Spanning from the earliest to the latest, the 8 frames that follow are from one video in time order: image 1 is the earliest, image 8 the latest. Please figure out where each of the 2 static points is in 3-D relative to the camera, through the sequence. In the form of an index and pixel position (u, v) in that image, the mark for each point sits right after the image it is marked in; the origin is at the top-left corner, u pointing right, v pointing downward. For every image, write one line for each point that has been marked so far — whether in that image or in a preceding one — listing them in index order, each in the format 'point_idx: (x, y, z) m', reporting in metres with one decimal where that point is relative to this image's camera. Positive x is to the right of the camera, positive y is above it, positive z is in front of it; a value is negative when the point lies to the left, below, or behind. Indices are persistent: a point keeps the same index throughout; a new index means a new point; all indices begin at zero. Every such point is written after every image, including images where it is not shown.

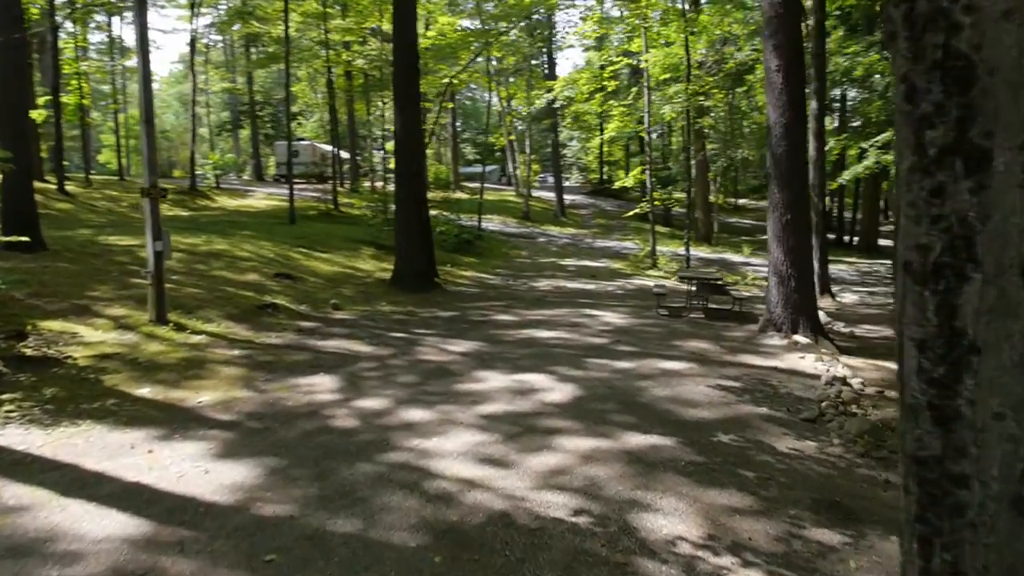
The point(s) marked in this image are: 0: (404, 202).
0: (-1.7, +1.3, +11.9) m
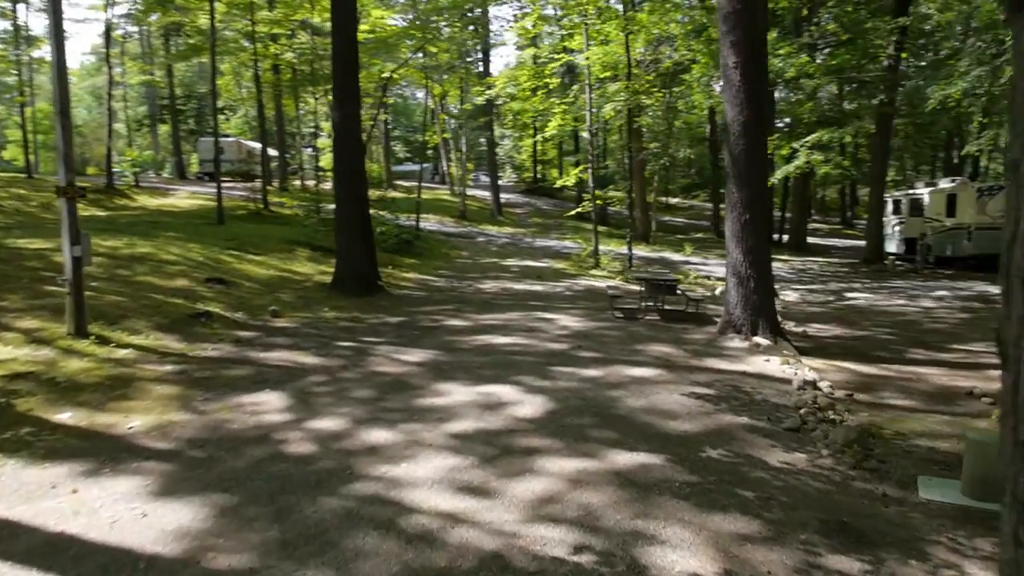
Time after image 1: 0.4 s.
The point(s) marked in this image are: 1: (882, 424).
0: (-2.5, +1.3, +11.3) m
1: (+2.9, -1.0, +5.9) m
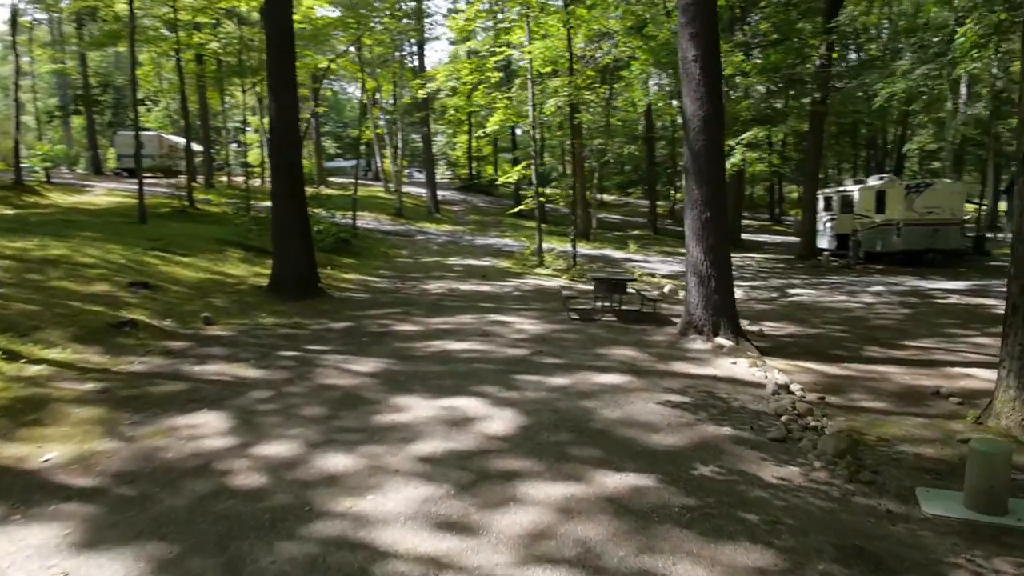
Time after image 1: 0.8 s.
0: (-3.2, +1.2, +10.6) m
1: (+2.6, -1.0, +5.7) m
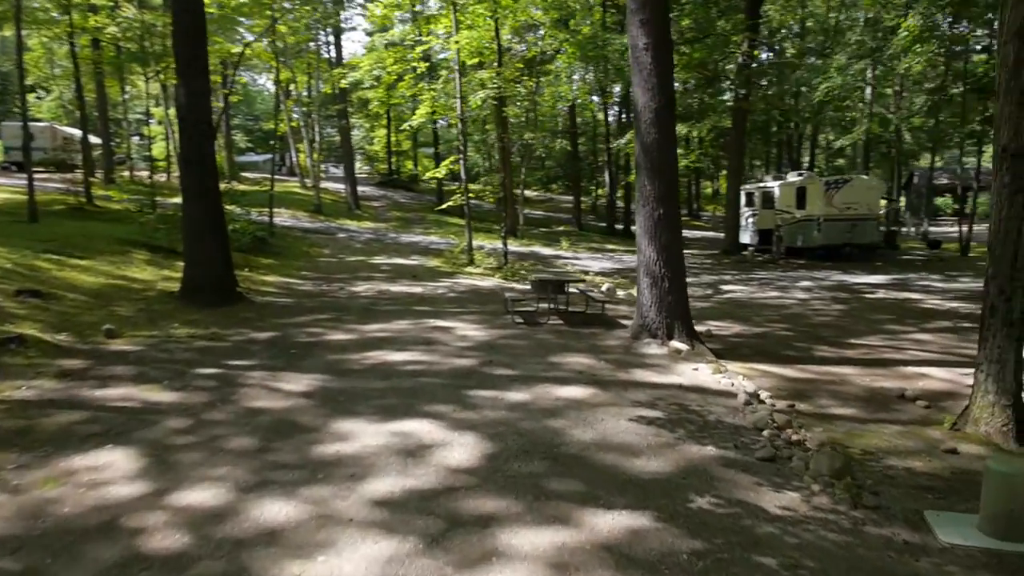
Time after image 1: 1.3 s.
0: (-4.0, +1.2, +9.6) m
1: (+2.3, -1.1, +5.4) m
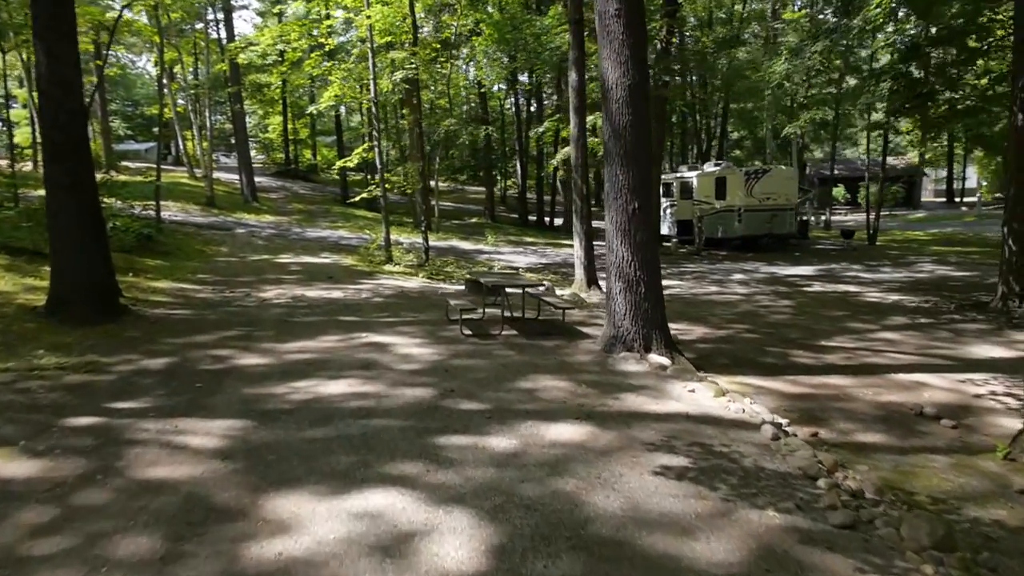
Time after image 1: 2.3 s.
0: (-4.6, +1.0, +7.8) m
1: (+2.2, -1.1, +4.4) m
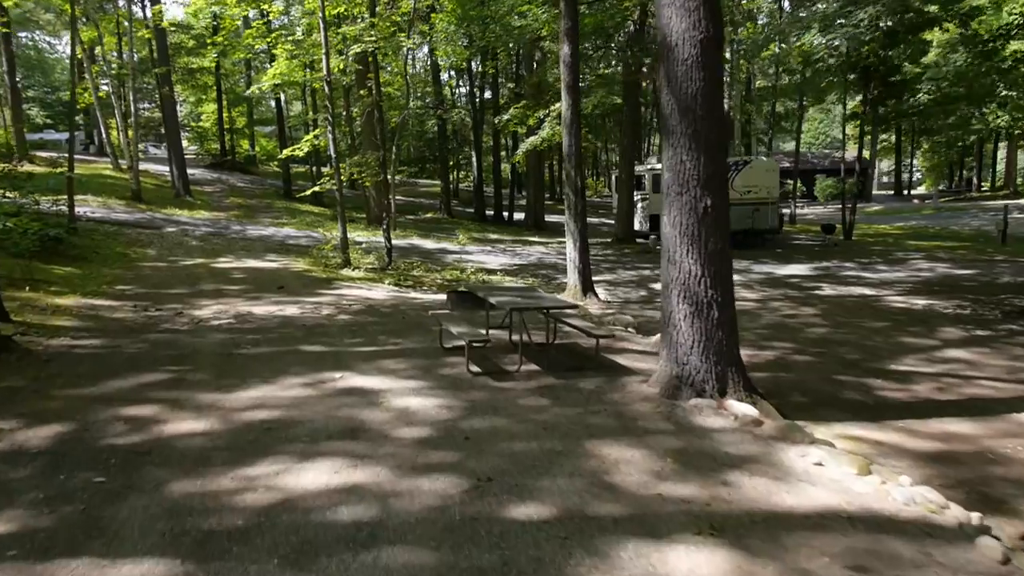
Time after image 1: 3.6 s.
0: (-4.4, +0.8, +5.6) m
1: (+2.7, -1.3, +2.8) m
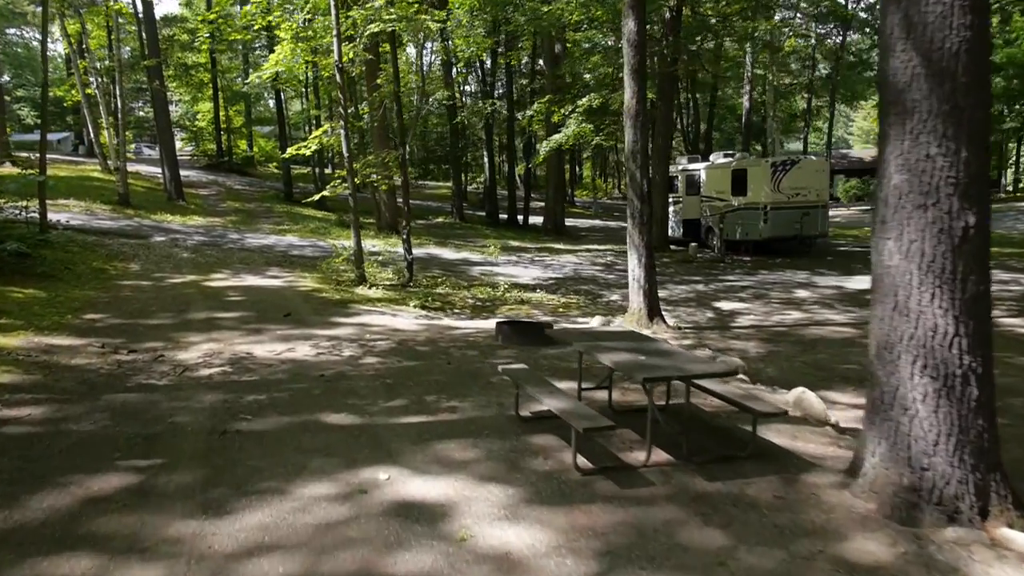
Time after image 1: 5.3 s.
0: (-3.8, +0.5, +3.7) m
1: (+3.3, -1.6, +0.9) m
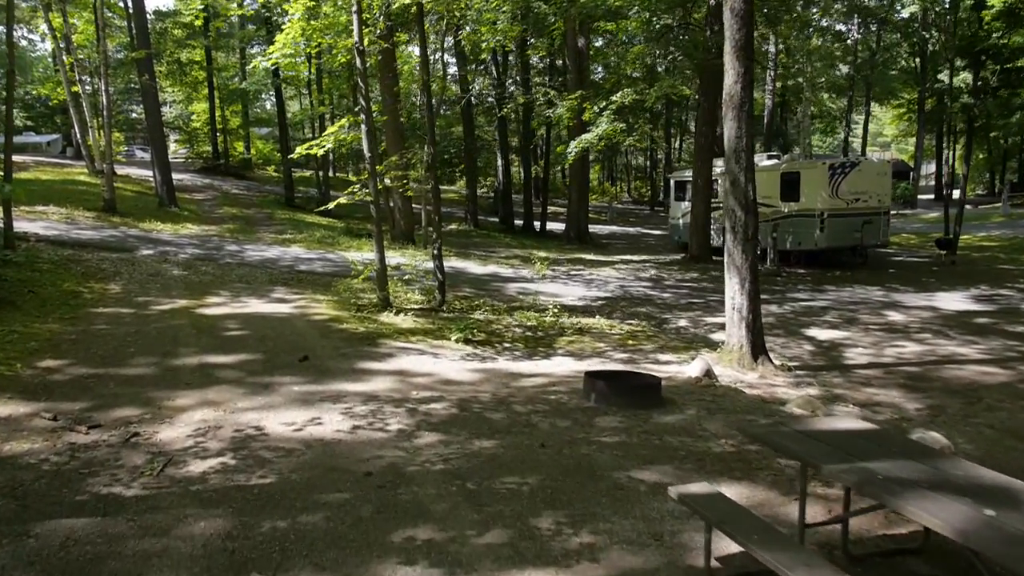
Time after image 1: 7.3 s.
0: (-3.1, +0.2, +1.8) m
1: (+4.1, -1.9, -1.0) m
